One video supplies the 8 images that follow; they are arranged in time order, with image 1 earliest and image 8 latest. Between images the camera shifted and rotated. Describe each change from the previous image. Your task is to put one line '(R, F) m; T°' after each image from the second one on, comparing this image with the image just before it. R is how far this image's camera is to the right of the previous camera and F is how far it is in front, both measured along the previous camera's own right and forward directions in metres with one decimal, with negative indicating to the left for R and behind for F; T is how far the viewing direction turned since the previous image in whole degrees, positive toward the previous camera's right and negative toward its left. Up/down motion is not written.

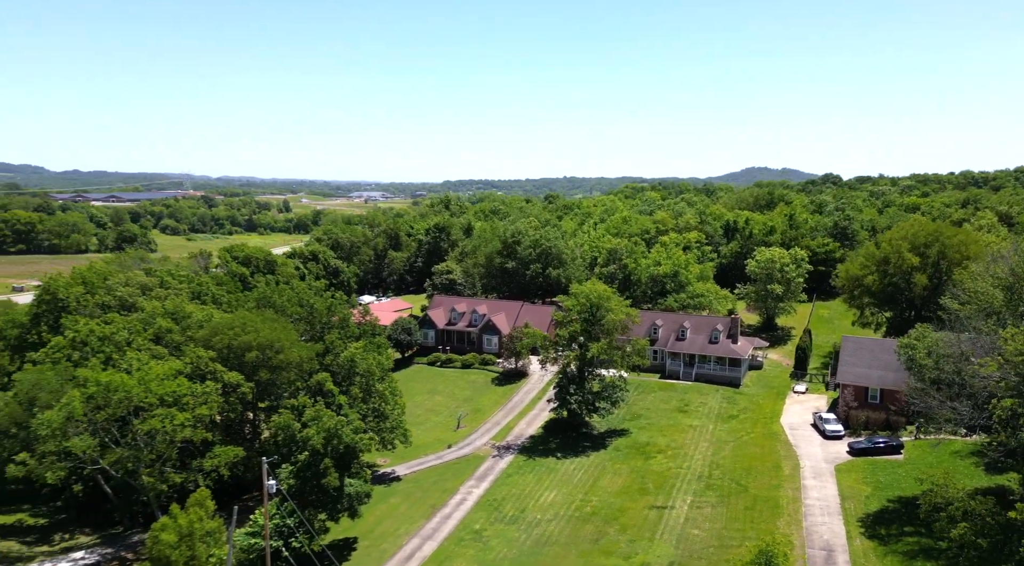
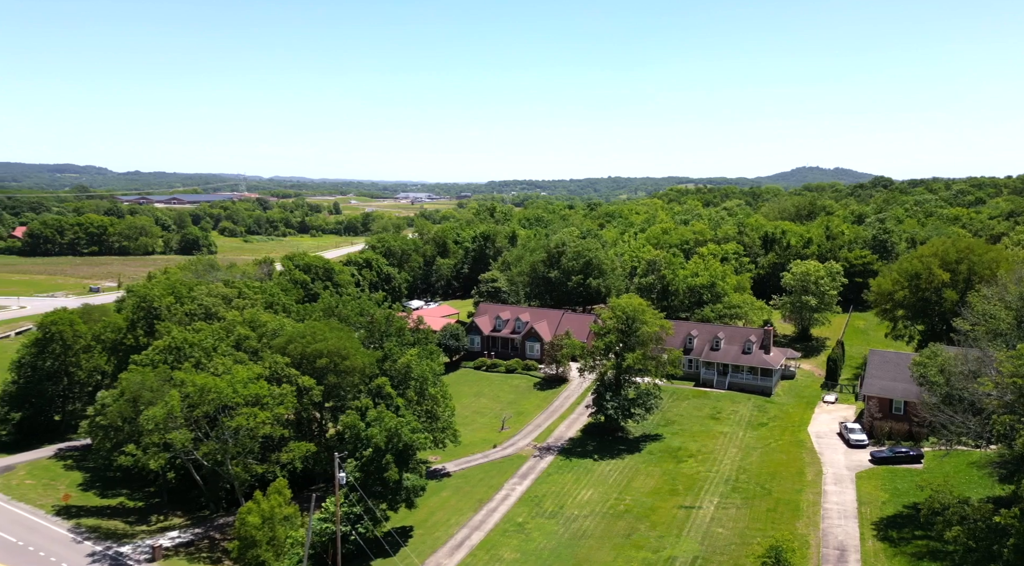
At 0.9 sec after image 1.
(+0.1, -3.5) m; -3°
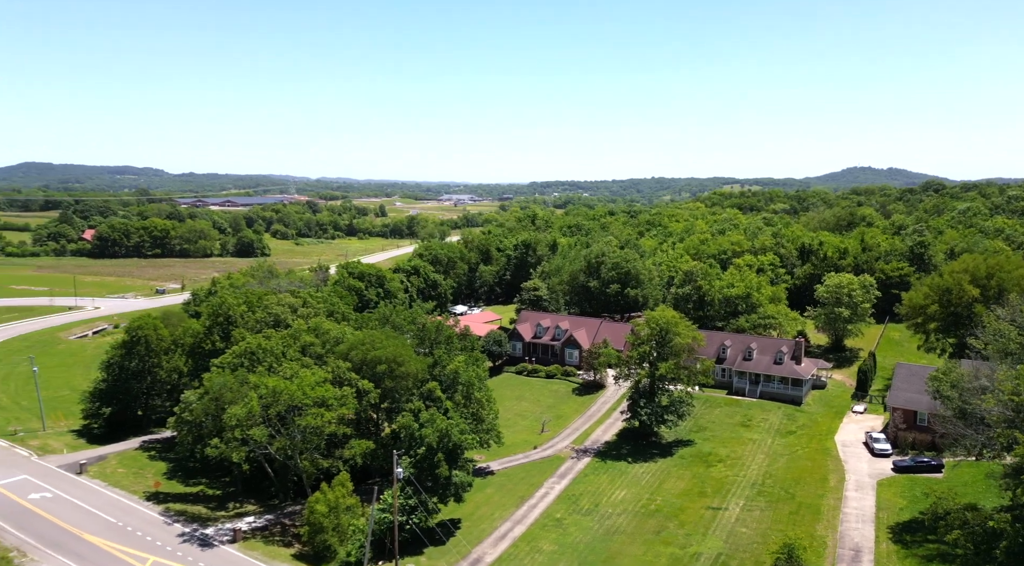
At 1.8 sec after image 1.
(0.0, -3.4) m; -3°
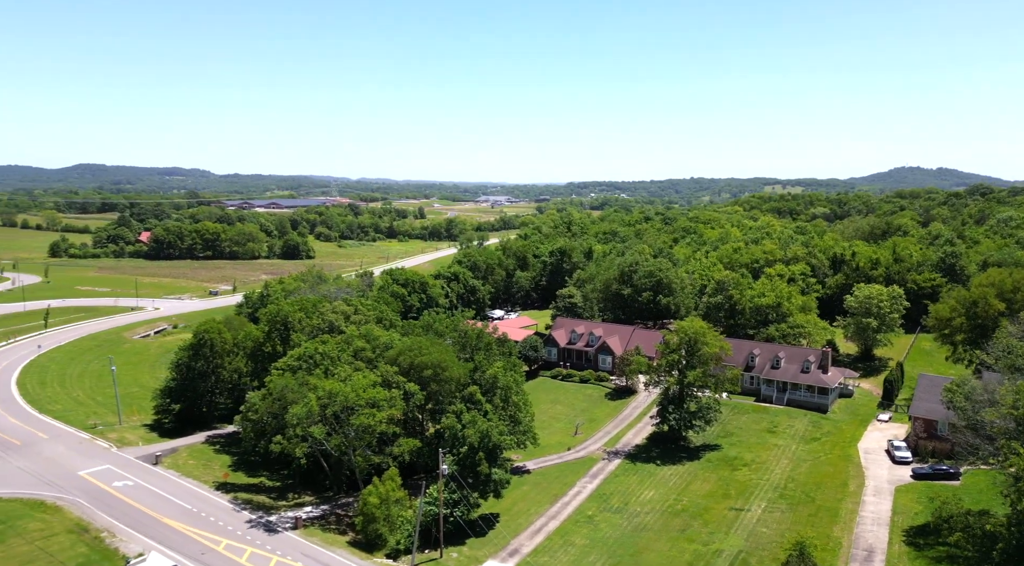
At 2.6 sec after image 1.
(0.0, -3.2) m; -3°
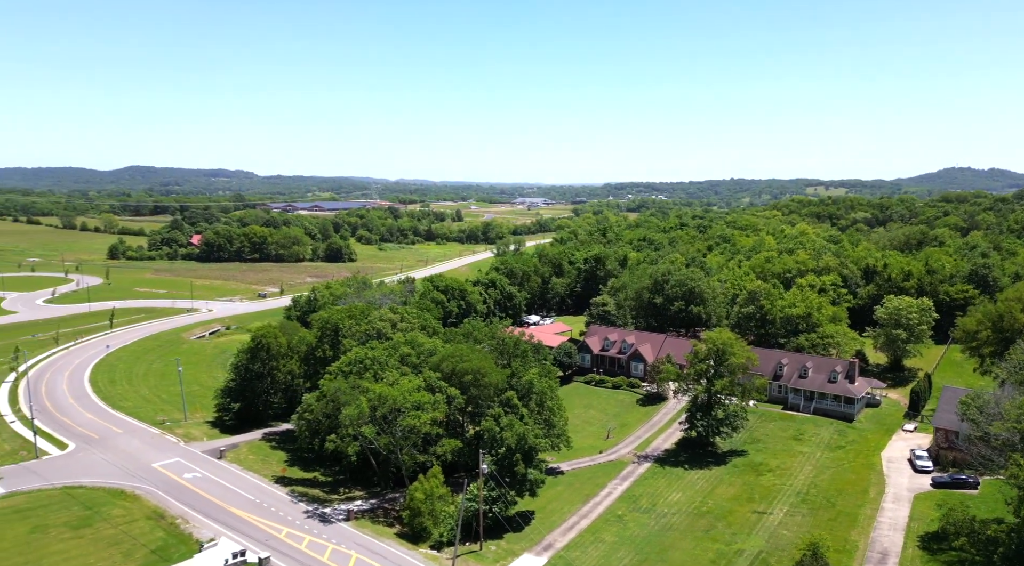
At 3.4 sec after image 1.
(0.0, -3.1) m; -3°
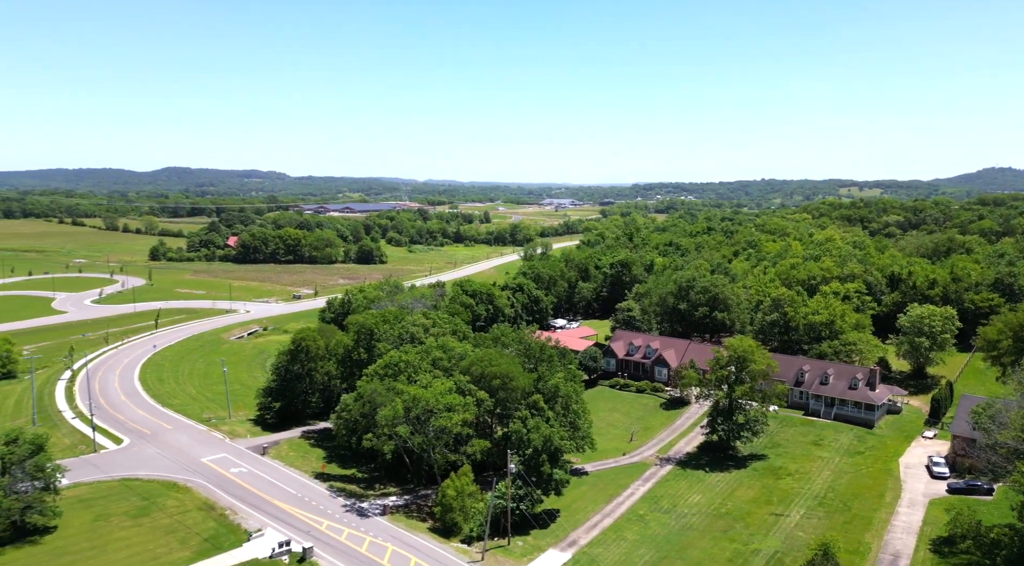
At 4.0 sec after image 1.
(0.0, -2.3) m; -2°
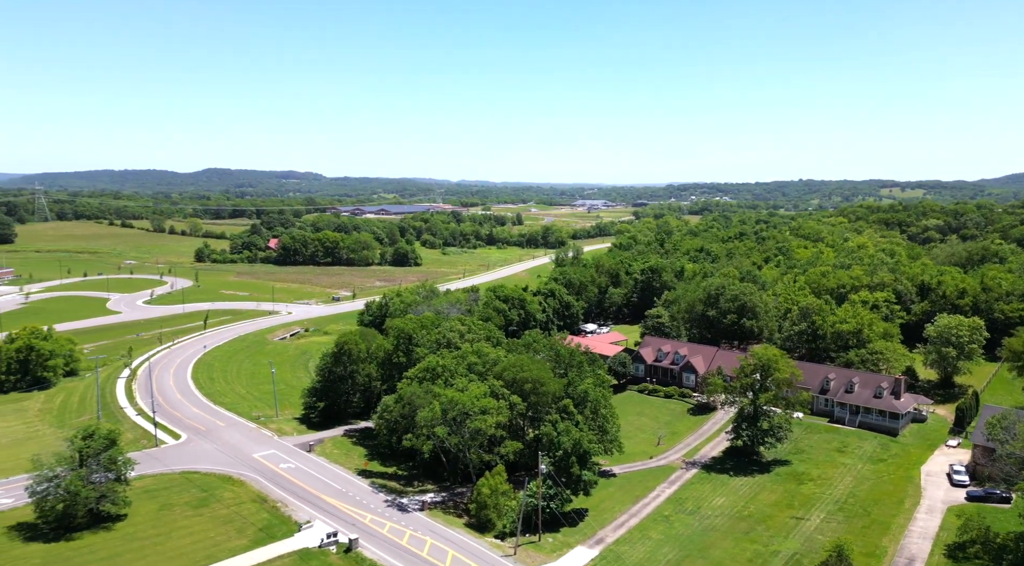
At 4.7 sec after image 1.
(0.0, -2.7) m; -2°
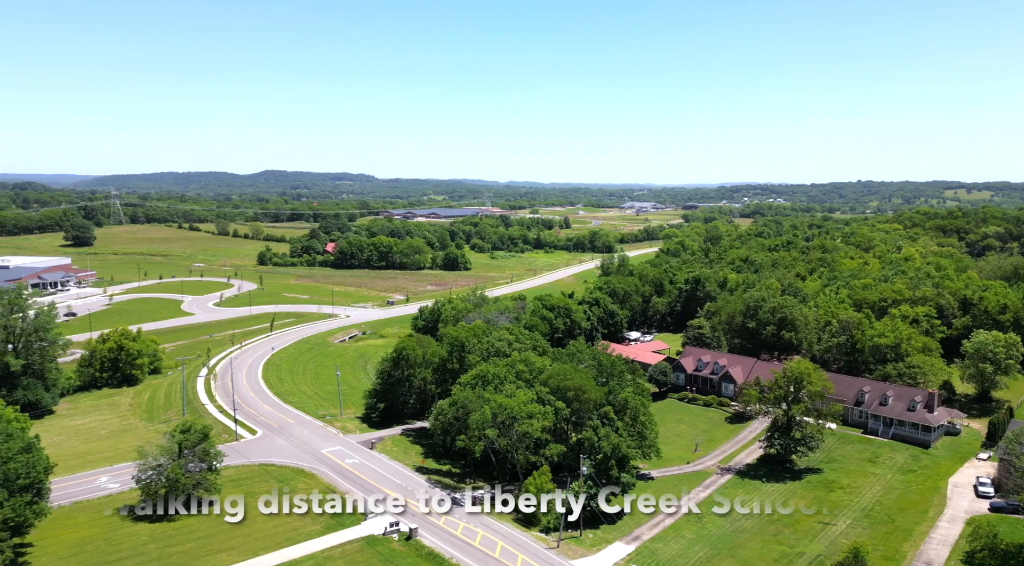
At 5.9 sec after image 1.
(+0.1, -4.6) m; -4°
